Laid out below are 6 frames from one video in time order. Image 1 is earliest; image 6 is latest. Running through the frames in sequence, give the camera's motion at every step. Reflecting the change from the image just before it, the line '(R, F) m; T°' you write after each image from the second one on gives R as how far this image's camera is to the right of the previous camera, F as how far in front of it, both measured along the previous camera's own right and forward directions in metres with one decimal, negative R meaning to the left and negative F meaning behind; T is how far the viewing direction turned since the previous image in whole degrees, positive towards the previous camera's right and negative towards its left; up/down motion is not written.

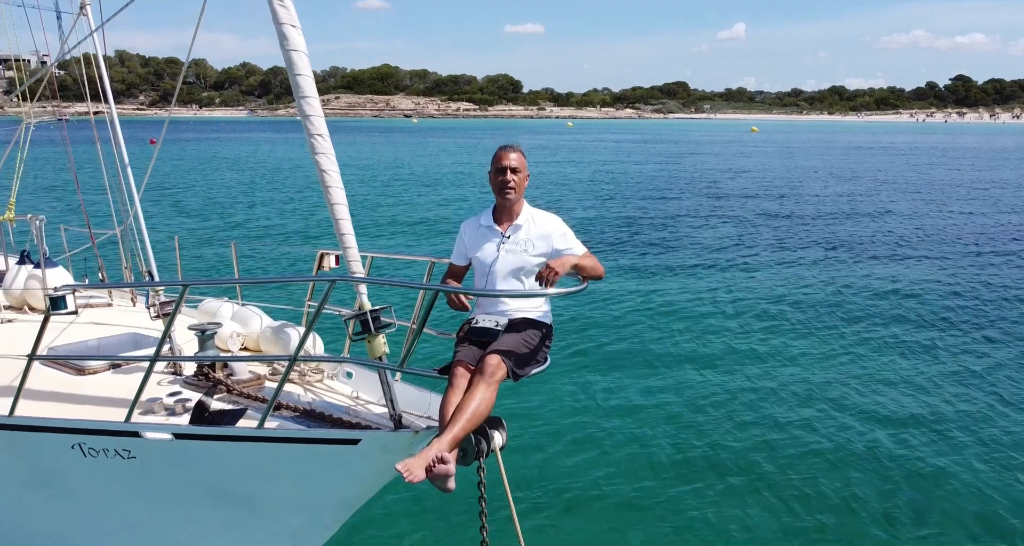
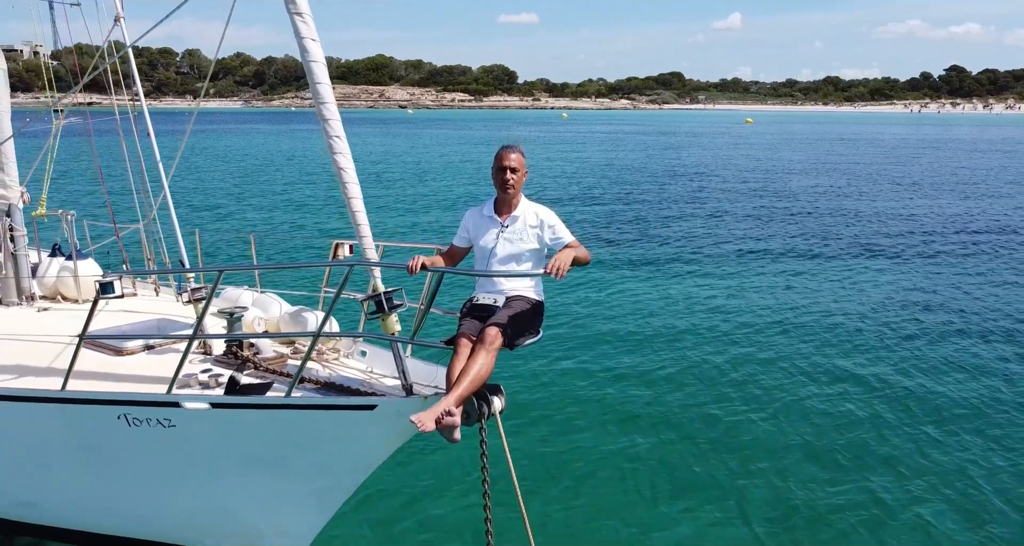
(0.0, -0.5) m; 0°
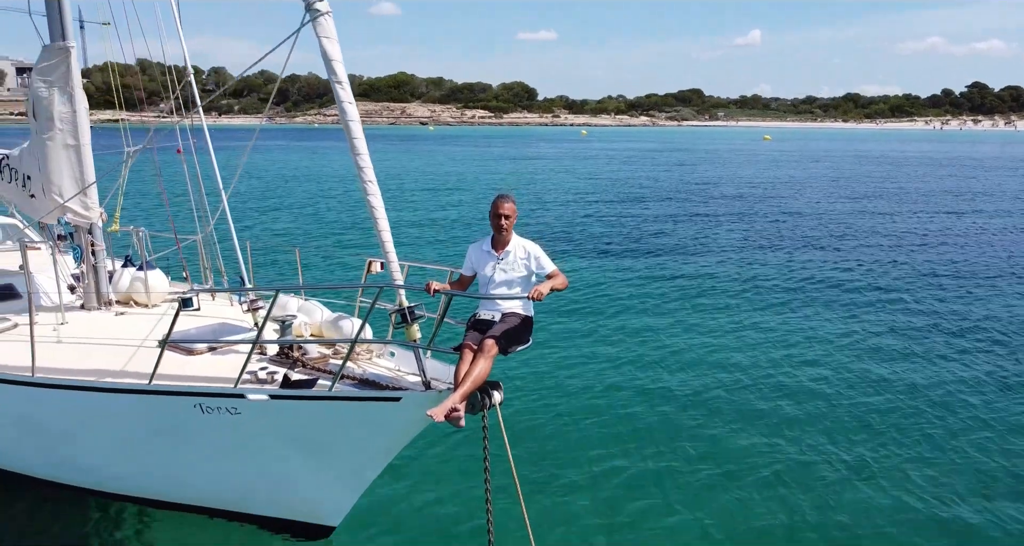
(+0.1, -1.0) m; -1°
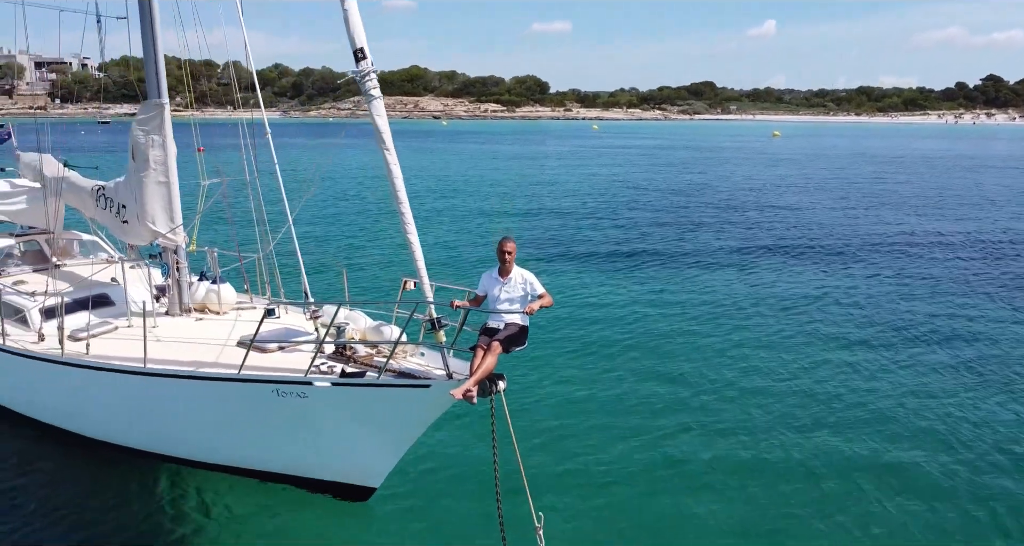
(+0.1, -1.6) m; -1°
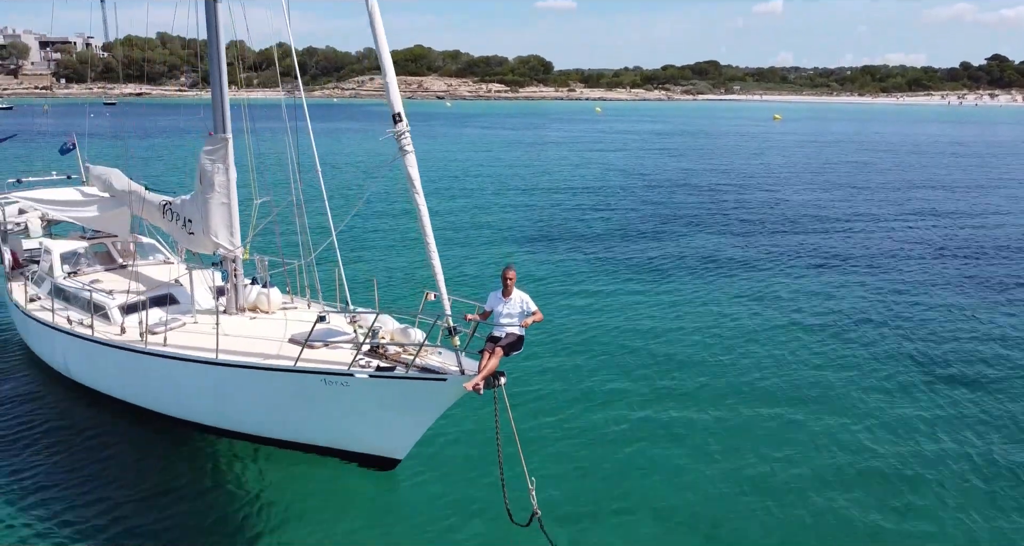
(0.0, -1.7) m; 0°
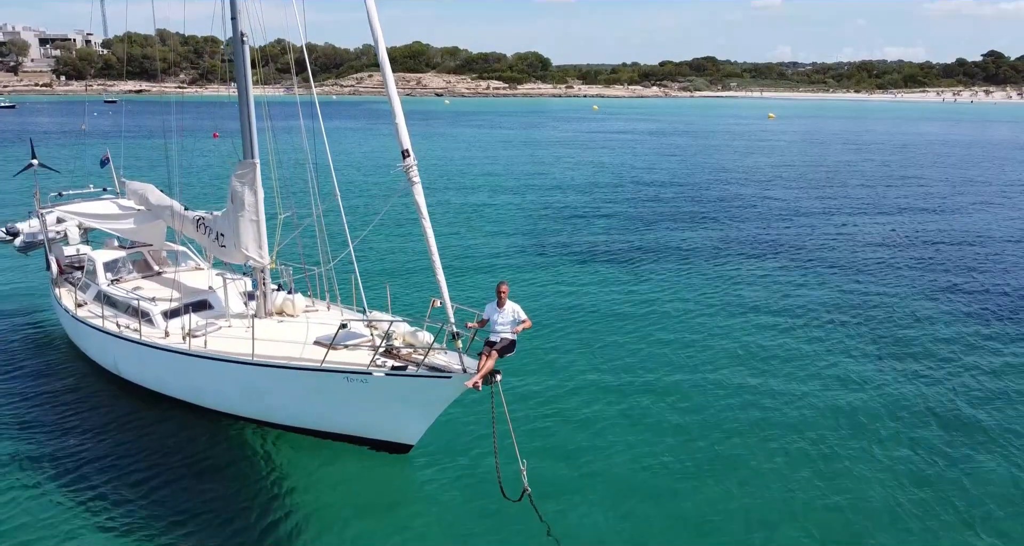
(+0.1, -1.5) m; 0°
